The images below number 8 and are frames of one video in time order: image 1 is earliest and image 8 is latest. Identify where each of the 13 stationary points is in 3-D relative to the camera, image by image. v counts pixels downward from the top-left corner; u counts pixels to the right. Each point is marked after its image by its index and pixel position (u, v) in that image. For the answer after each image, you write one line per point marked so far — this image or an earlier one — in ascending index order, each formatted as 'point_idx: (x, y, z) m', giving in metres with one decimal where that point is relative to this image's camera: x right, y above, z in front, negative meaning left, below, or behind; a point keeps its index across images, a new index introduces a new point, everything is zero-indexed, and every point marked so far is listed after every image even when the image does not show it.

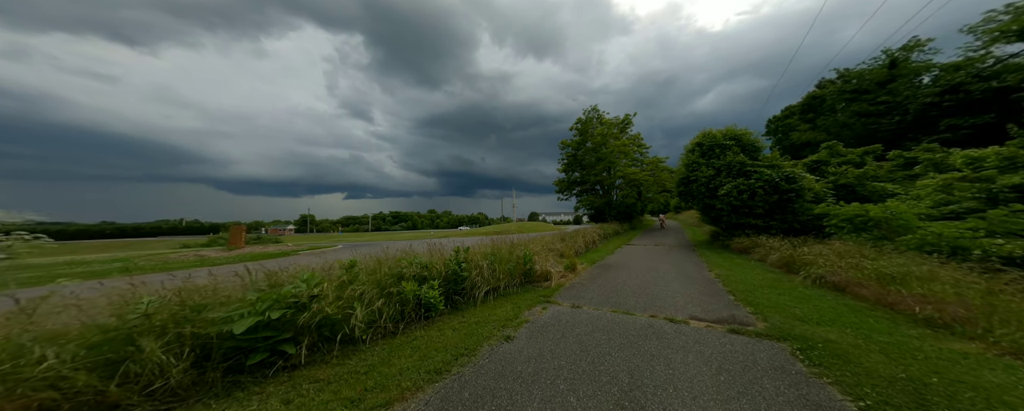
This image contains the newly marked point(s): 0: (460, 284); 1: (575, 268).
0: (-0.9, -1.4, +5.1) m
1: (+1.8, -1.9, +8.4) m
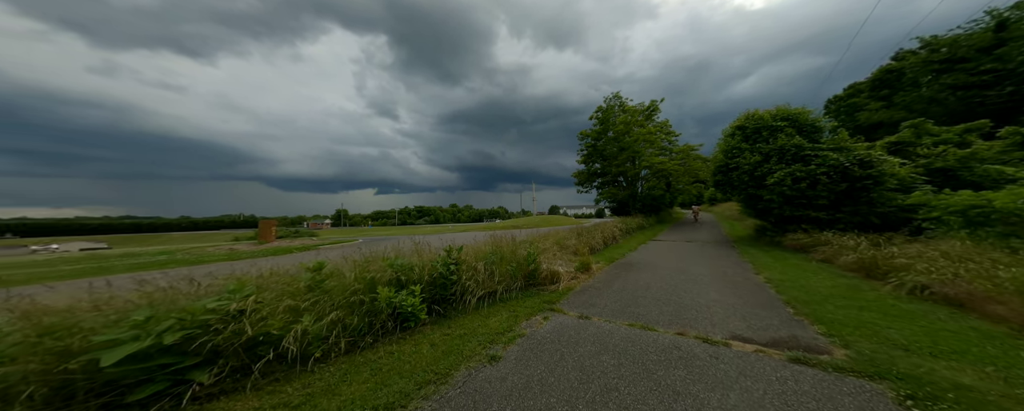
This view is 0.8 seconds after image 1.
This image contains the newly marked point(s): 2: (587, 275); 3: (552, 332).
0: (-1.0, -1.3, +4.4) m
1: (+2.0, -1.6, +7.4) m
2: (+1.8, -1.7, +6.9) m
3: (+0.5, -1.7, +3.7) m
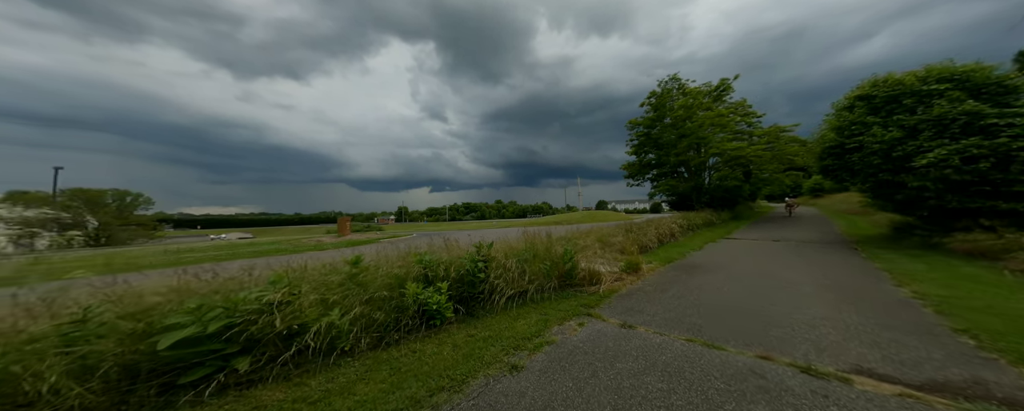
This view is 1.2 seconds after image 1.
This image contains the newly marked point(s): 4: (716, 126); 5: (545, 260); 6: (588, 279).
0: (-0.5, -1.2, +4.2) m
1: (+2.9, -1.5, +6.7) m
2: (+2.6, -1.6, +6.2) m
3: (+0.9, -1.6, +3.3) m
4: (+12.8, +5.1, +18.7) m
5: (+0.6, -1.0, +5.1) m
6: (+1.4, -1.4, +5.3) m
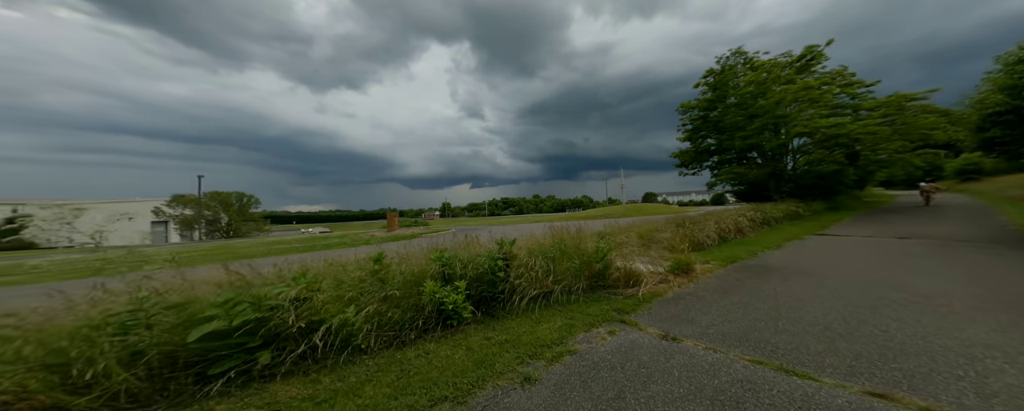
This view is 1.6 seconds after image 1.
0: (-0.2, -1.1, +4.0) m
1: (+3.5, -1.3, +6.0) m
2: (+3.2, -1.4, +5.5) m
3: (+1.0, -1.5, +2.9) m
4: (+14.8, +5.7, +16.3) m
5: (+1.0, -0.9, +4.7) m
6: (+1.8, -1.2, +4.8) m
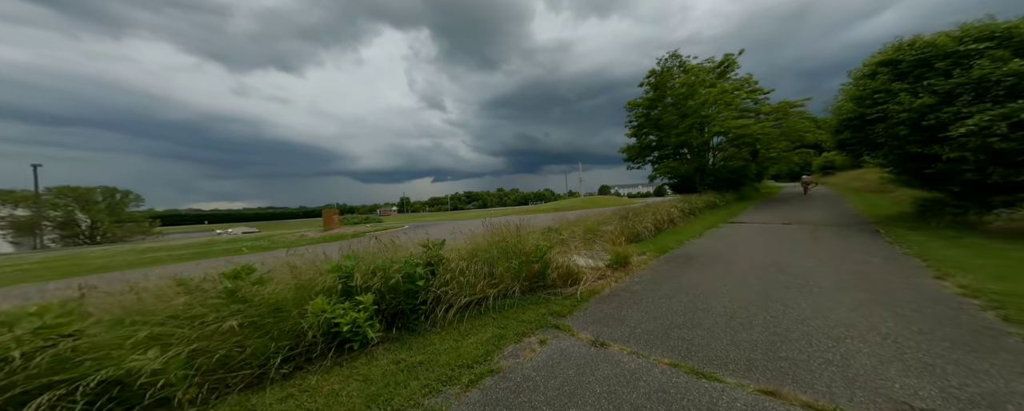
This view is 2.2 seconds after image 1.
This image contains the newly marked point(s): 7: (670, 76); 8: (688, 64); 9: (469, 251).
0: (-1.1, -1.1, +3.4) m
1: (+2.3, -1.2, +5.9) m
2: (+2.1, -1.3, +5.4) m
3: (+0.3, -1.5, +2.5) m
4: (+12.2, +6.2, +17.4) m
5: (0.0, -0.8, +4.3) m
6: (+0.8, -1.1, +4.5) m
7: (+10.6, +8.7, +19.3) m
8: (+11.7, +9.7, +19.5) m
9: (-0.7, -0.6, +4.2) m
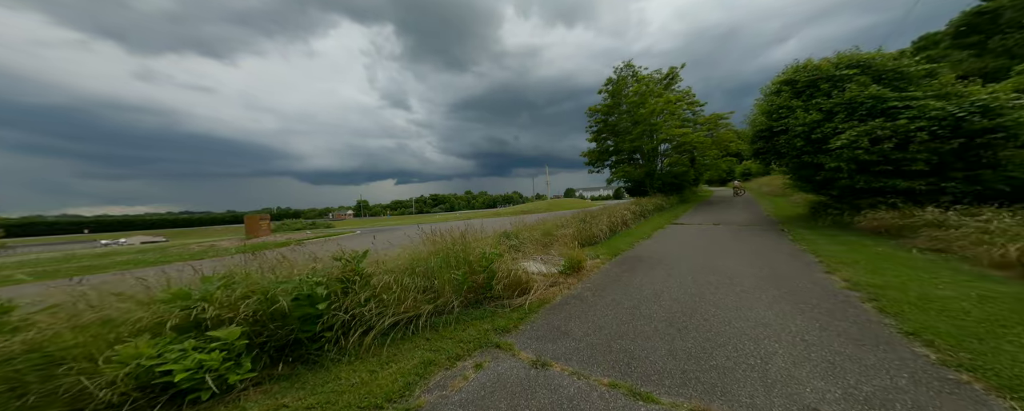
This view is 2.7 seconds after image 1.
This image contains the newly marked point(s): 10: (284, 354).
0: (-1.8, -1.1, +2.9) m
1: (+1.4, -1.2, +5.7) m
2: (+1.2, -1.3, +5.2) m
3: (-0.3, -1.5, +2.2) m
4: (+9.9, +6.1, +18.3) m
5: (-0.8, -0.8, +3.9) m
6: (0.0, -1.2, +4.1) m
7: (+8.0, +8.6, +20.0) m
8: (+9.2, +9.5, +20.3) m
9: (-1.4, -0.7, +3.7) m
10: (-2.0, -1.3, +2.6) m
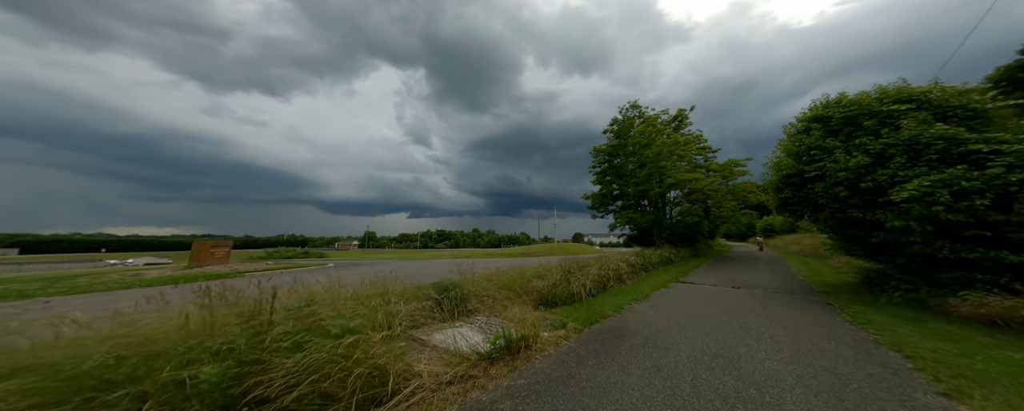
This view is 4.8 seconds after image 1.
0: (-3.1, -1.2, +1.2) m
1: (+0.2, -1.9, +3.9) m
2: (-0.1, -1.9, +3.4) m
3: (-1.7, -1.6, +0.4) m
4: (+9.6, +3.0, +17.0) m
5: (-2.0, -1.1, +2.2) m
6: (-1.2, -1.5, +2.4) m
7: (+8.0, +5.4, +19.1) m
8: (+9.2, +6.2, +19.5) m
9: (-2.7, -0.9, +2.1) m
10: (-3.3, -1.3, +1.0) m
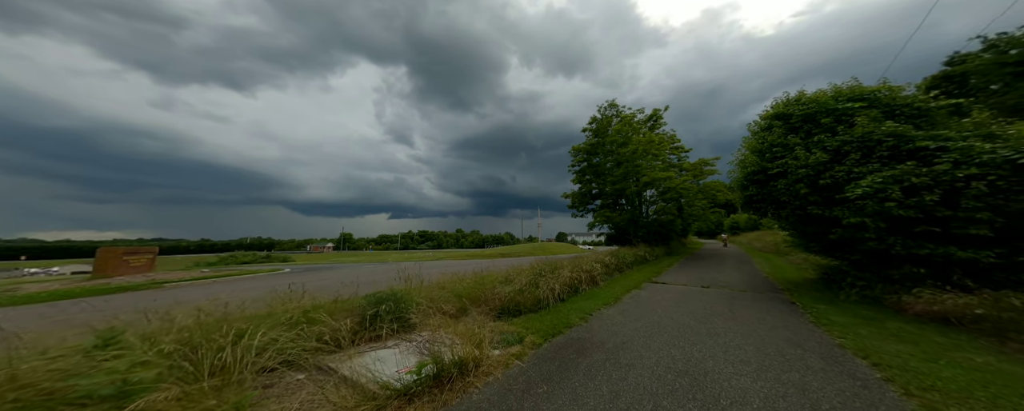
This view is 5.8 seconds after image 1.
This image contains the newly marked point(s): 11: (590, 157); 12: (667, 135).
0: (-3.7, -1.1, +0.4) m
1: (-0.6, -1.8, +3.2) m
2: (-0.8, -1.8, +2.7) m
3: (-2.2, -1.5, -0.4) m
4: (+8.1, +3.1, +16.8) m
5: (-2.6, -1.1, +1.4) m
6: (-1.9, -1.5, +1.6) m
7: (+6.4, +5.5, +18.8) m
8: (+7.6, +6.3, +19.3) m
9: (-3.3, -0.8, +1.3) m
10: (-3.9, -1.3, +0.1) m
11: (+5.2, +3.4, +19.2) m
12: (+10.7, +4.9, +19.4) m
